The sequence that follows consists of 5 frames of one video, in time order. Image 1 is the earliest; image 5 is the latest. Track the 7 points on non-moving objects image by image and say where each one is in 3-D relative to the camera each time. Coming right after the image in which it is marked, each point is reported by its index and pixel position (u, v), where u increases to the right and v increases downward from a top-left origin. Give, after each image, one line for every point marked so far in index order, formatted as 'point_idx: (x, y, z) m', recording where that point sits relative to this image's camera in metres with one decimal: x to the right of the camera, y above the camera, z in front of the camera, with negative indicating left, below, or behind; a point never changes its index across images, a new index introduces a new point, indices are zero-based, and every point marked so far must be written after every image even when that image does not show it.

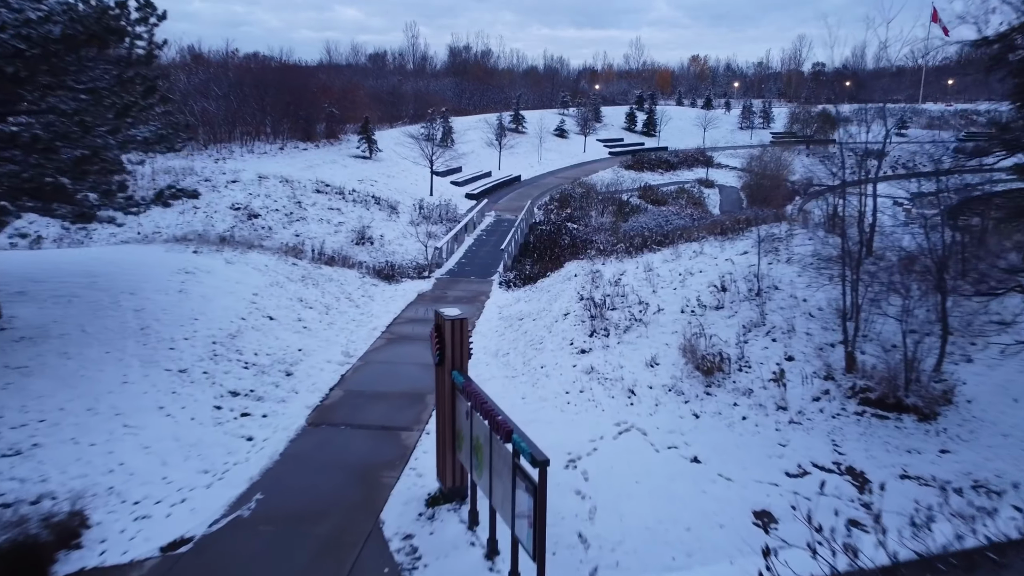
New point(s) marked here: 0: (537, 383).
0: (+0.3, -1.0, +8.6) m
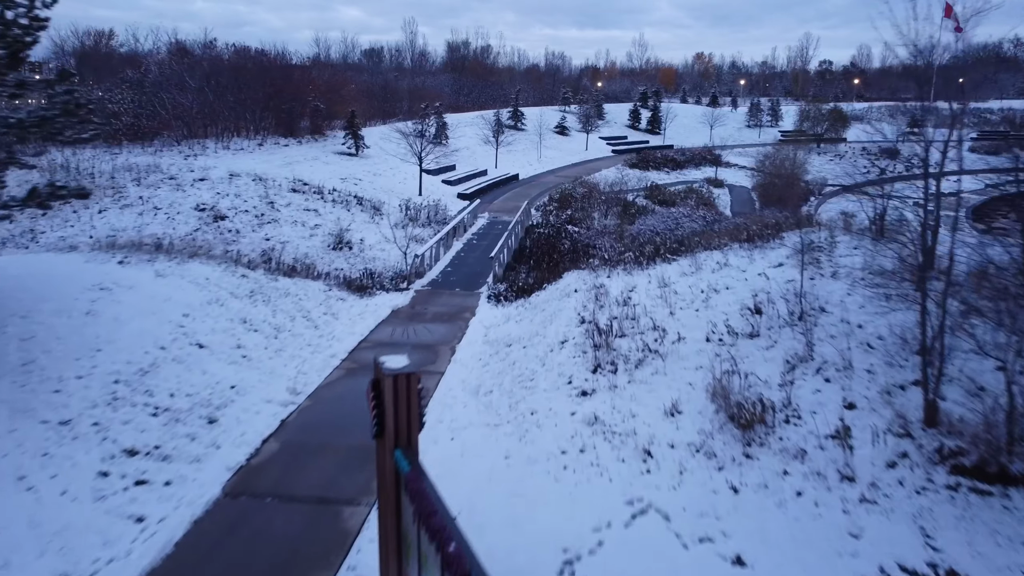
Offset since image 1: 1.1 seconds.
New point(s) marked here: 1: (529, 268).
0: (+0.1, -1.2, +6.7) m
1: (+0.3, +0.4, +15.8) m
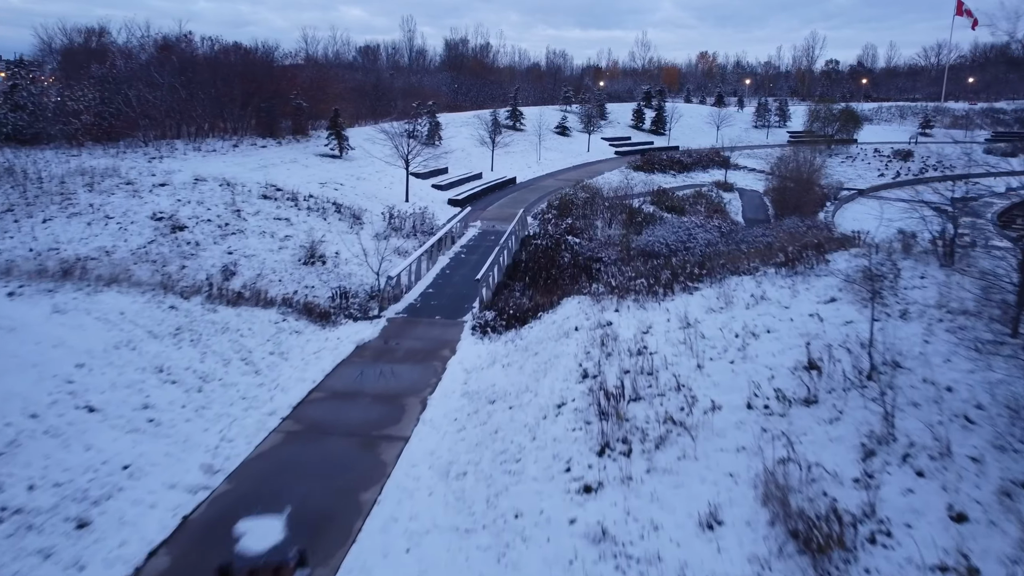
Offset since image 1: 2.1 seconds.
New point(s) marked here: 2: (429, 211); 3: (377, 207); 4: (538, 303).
0: (0.0, -1.5, +4.8) m
1: (+0.2, 0.0, +13.9) m
2: (-1.9, +1.7, +19.3) m
3: (-3.0, +1.8, +18.9) m
4: (+0.4, -0.2, +11.8) m
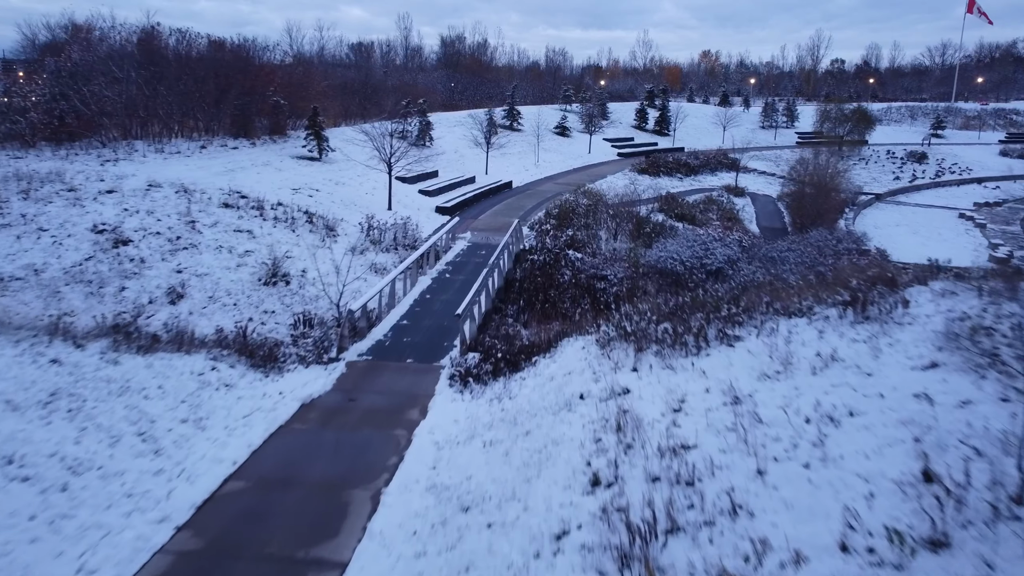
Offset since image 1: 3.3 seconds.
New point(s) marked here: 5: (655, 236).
0: (-0.2, -1.9, +2.8) m
1: (+0.1, -0.4, +11.9) m
2: (-2.0, +1.4, +17.3) m
3: (-3.1, +1.4, +16.9) m
4: (+0.2, -0.6, +9.8) m
5: (+2.9, +1.0, +17.1) m
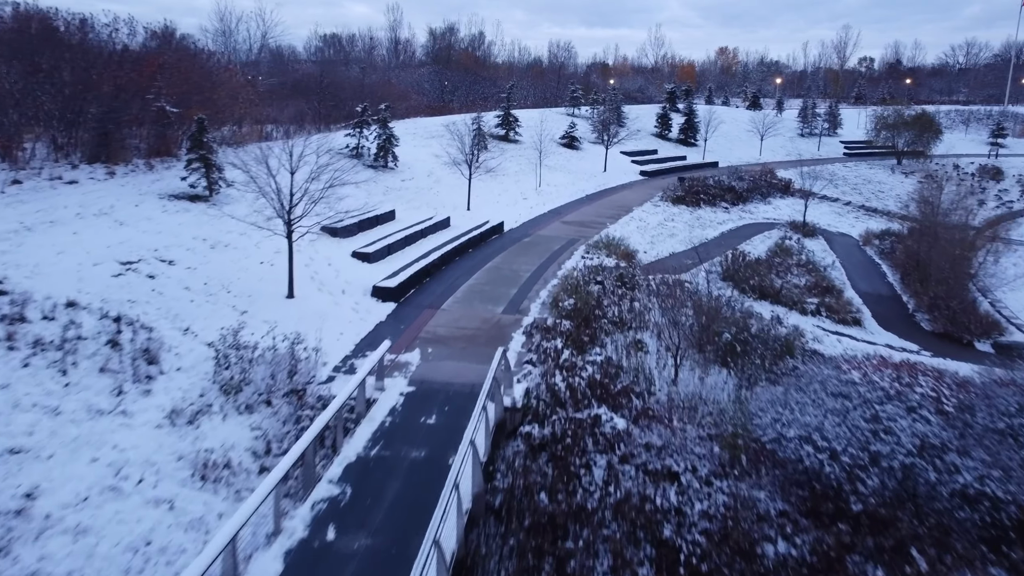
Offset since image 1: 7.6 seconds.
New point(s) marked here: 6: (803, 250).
0: (-0.4, -3.8, -4.6) m
1: (-0.2, -2.2, +4.5) m
2: (-2.2, -0.4, +9.9) m
3: (-3.3, -0.4, +9.5) m
4: (0.0, -2.4, +2.4) m
5: (+2.7, -0.9, +9.7) m
6: (+6.5, +0.8, +18.8) m
